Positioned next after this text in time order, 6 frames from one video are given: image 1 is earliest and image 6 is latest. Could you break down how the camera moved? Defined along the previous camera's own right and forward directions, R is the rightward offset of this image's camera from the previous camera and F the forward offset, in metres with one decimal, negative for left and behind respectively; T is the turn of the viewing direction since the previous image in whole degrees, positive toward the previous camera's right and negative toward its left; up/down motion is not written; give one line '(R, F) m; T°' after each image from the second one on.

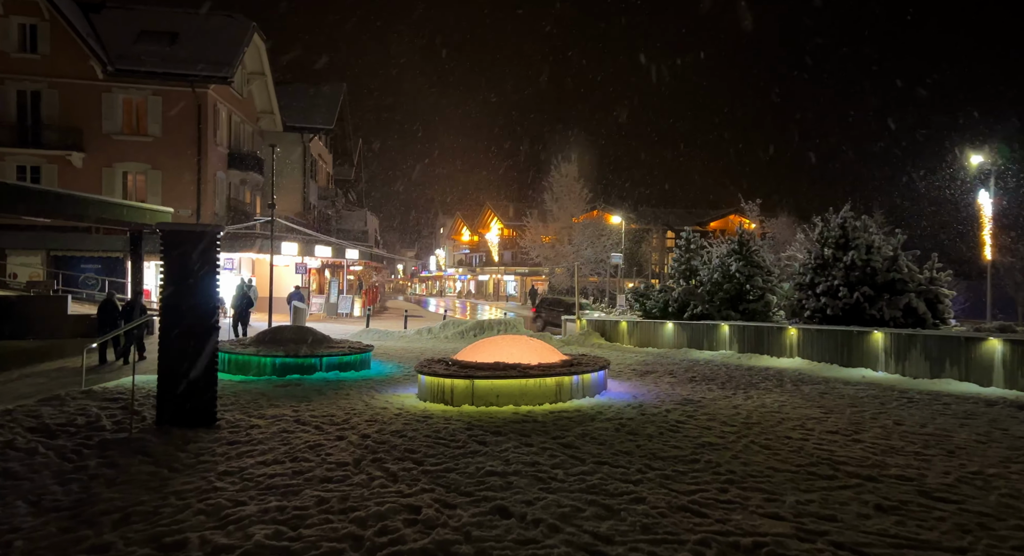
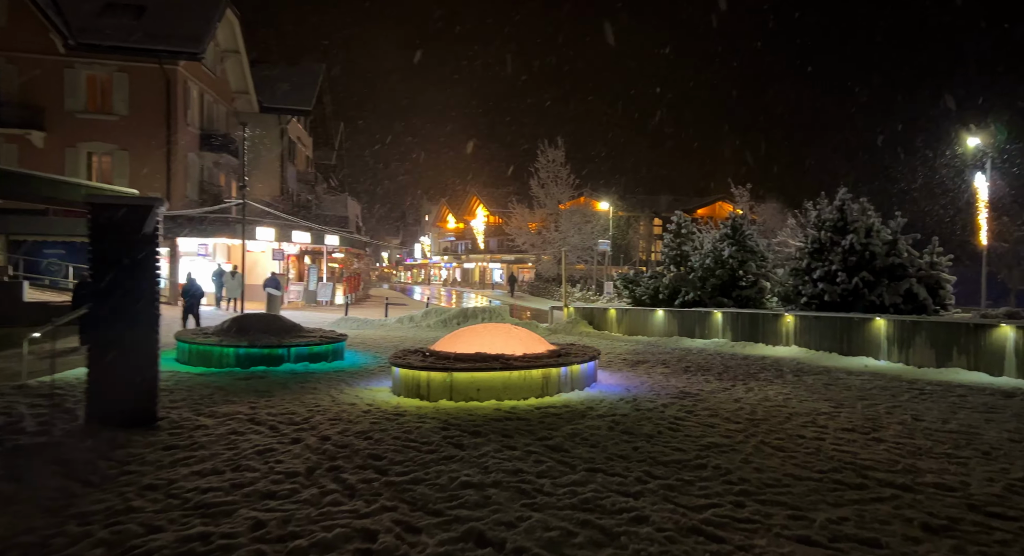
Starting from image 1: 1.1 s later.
(+0.1, +0.9) m; +1°
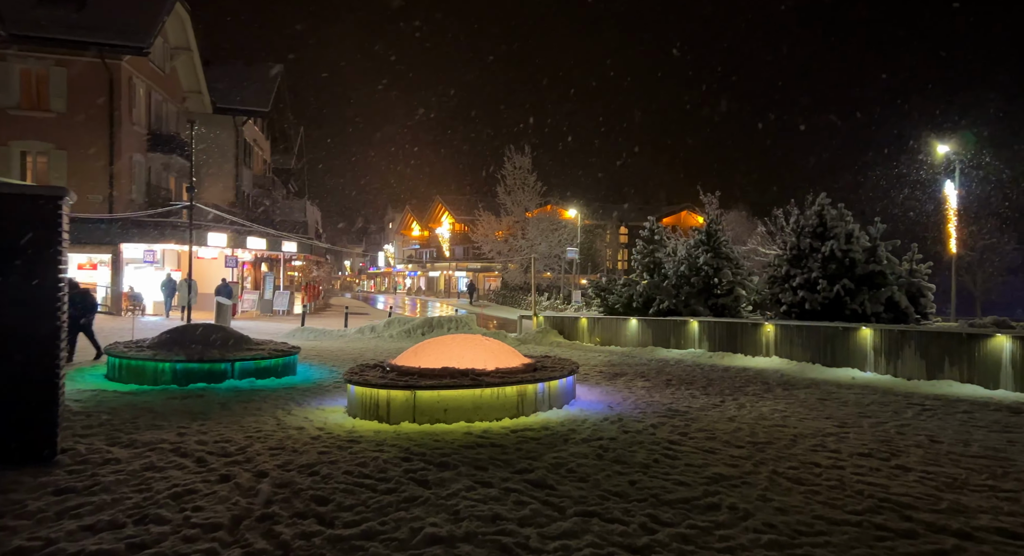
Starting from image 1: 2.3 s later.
(-0.1, +0.9) m; +3°
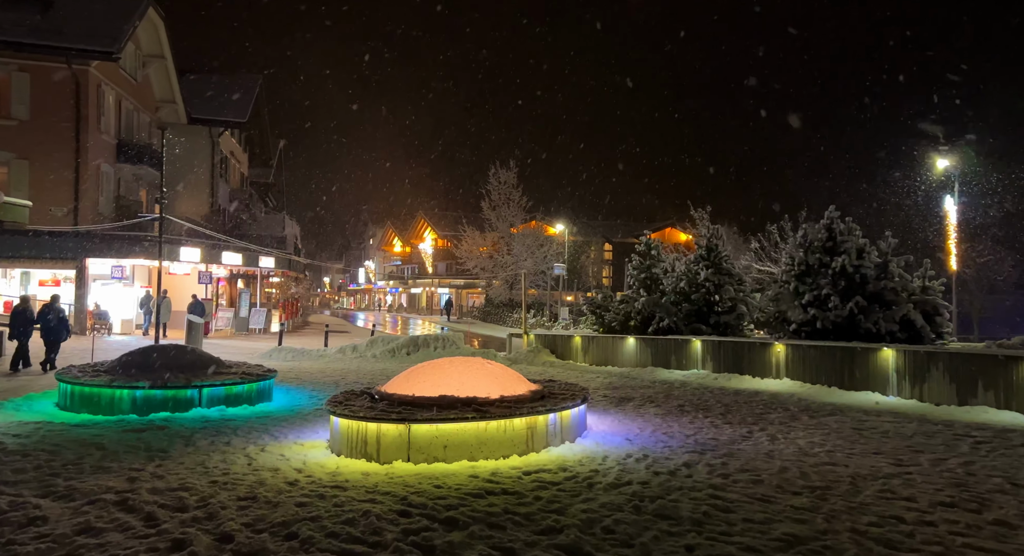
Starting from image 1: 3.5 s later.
(-0.3, +1.0) m; +2°
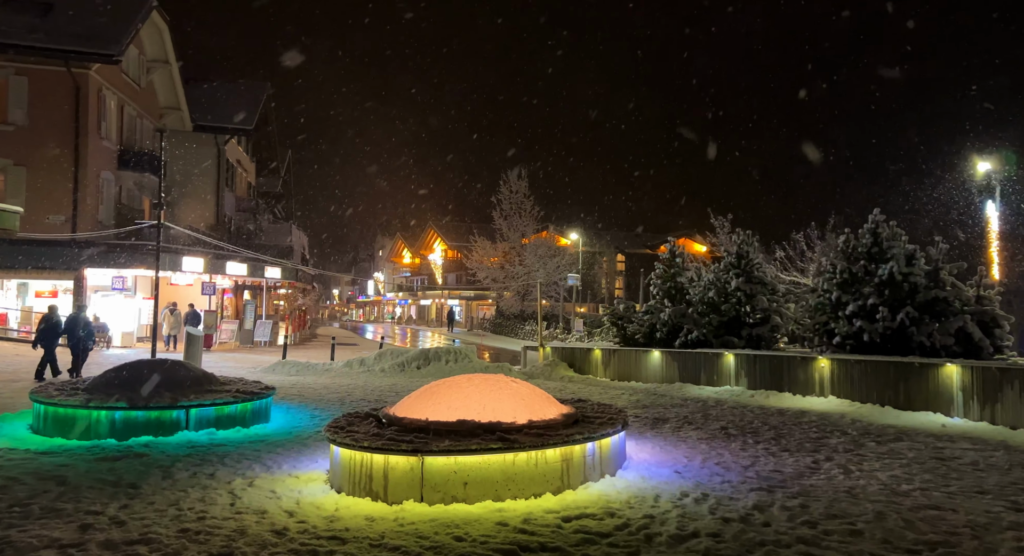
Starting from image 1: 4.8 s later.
(-0.2, +1.1) m; -1°
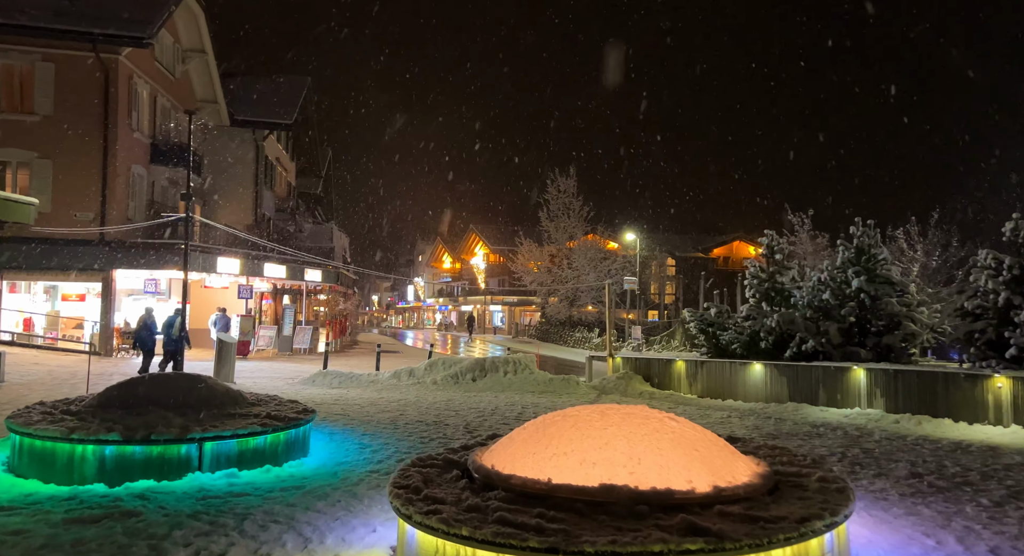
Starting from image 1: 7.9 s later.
(-0.8, +2.3) m; -3°
